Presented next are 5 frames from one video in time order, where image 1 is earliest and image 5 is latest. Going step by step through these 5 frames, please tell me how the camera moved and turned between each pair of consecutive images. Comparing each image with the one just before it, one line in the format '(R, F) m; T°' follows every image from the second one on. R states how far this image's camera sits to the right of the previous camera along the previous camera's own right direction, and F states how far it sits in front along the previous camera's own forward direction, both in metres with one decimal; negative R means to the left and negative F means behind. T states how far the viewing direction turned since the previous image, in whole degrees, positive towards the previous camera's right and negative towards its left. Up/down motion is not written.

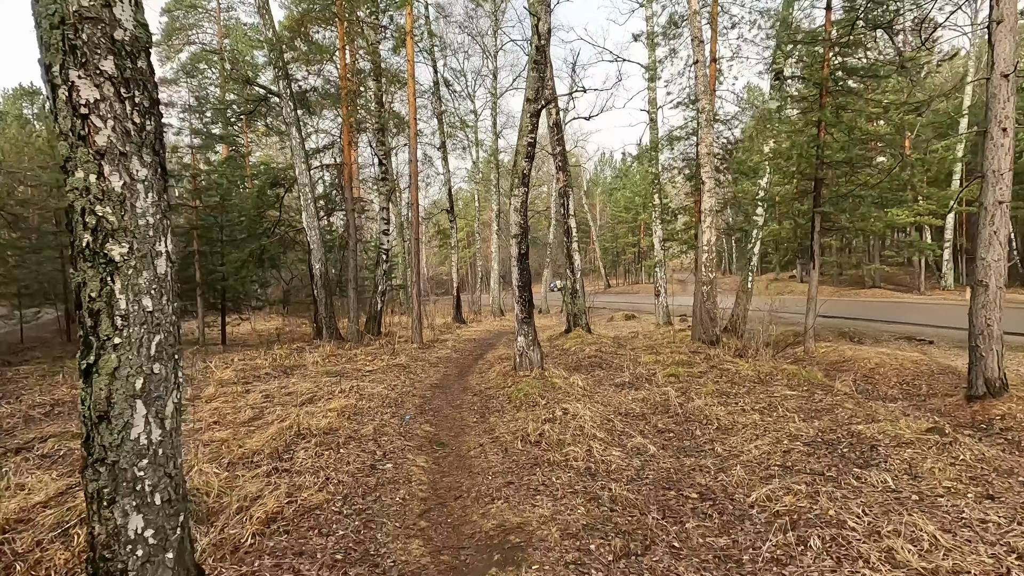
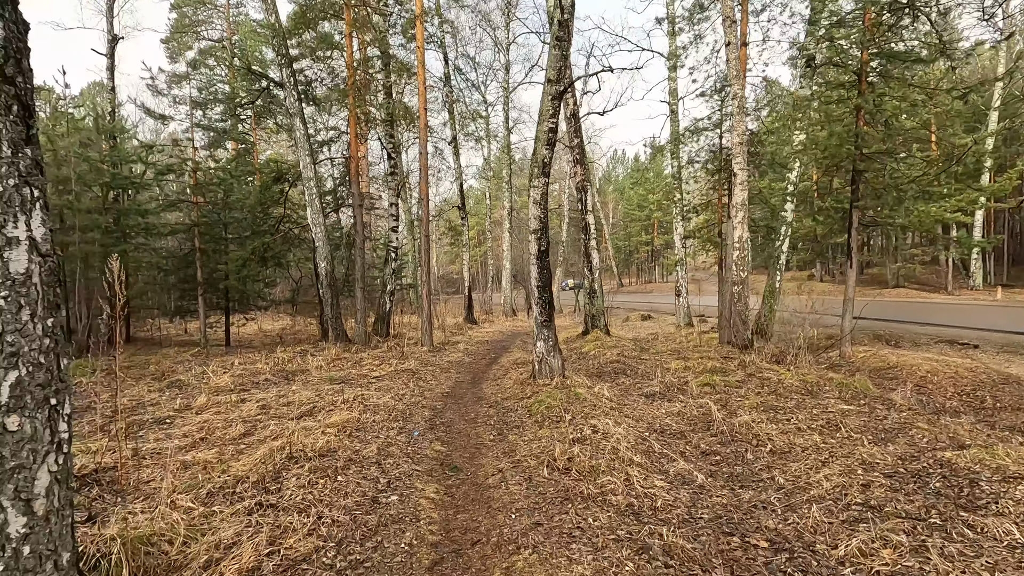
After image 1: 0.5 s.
(-0.1, +0.6) m; -1°
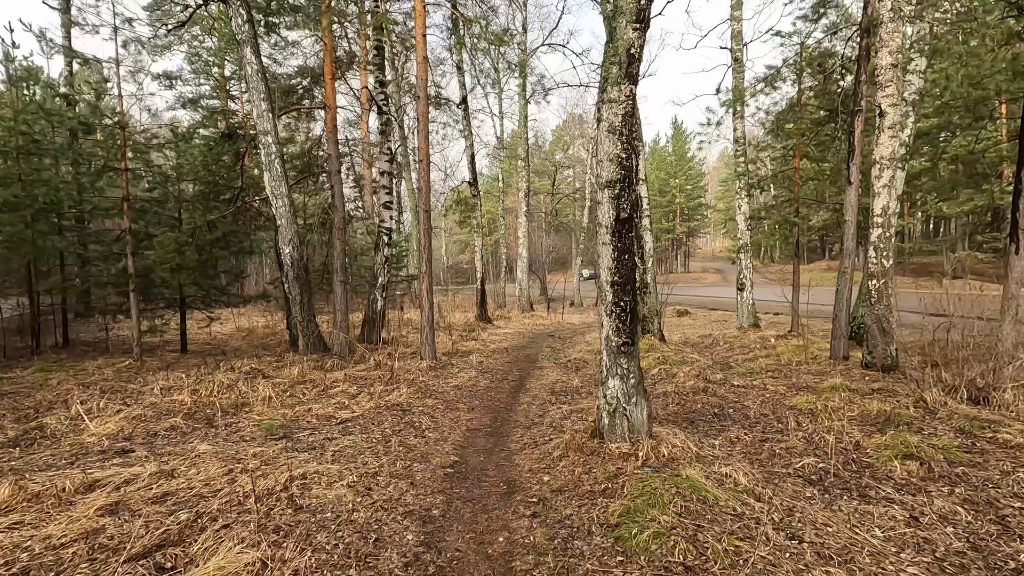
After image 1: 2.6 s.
(-0.3, +2.8) m; -1°
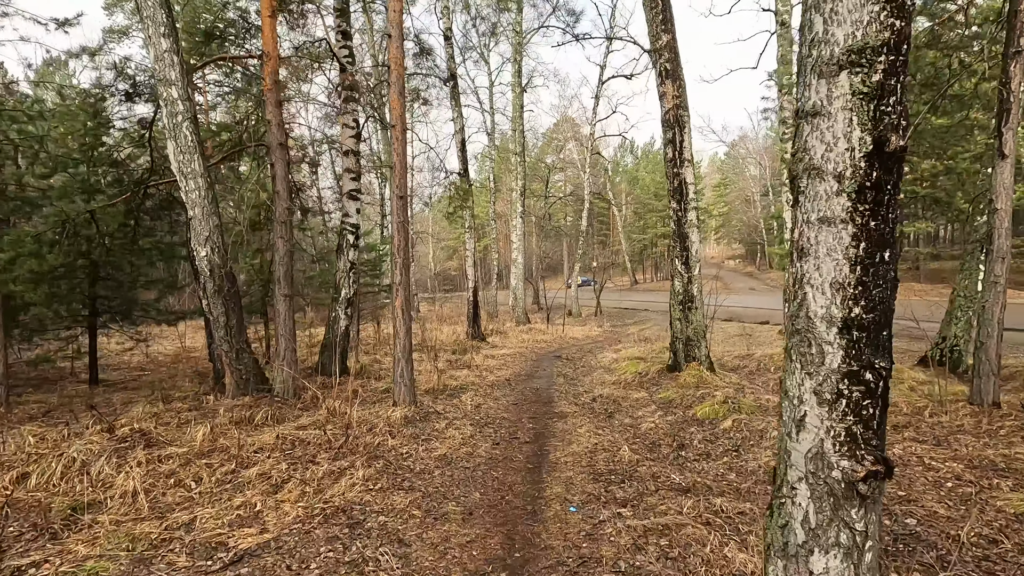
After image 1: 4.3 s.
(-0.2, +2.2) m; +1°
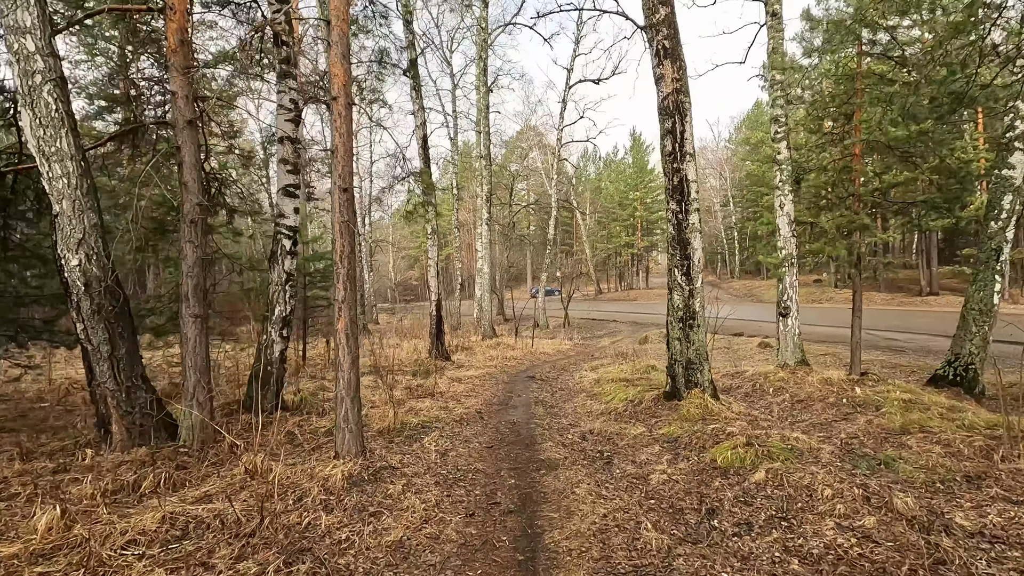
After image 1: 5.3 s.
(-0.1, +1.2) m; +4°
